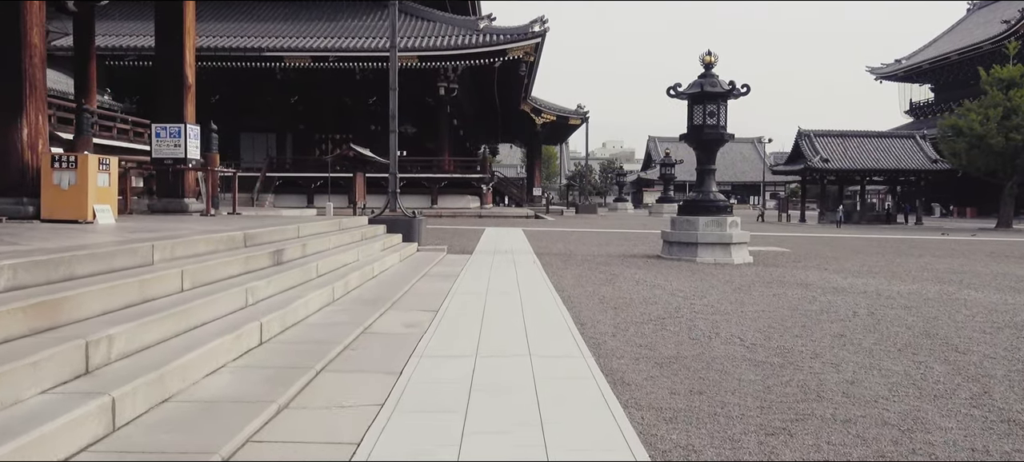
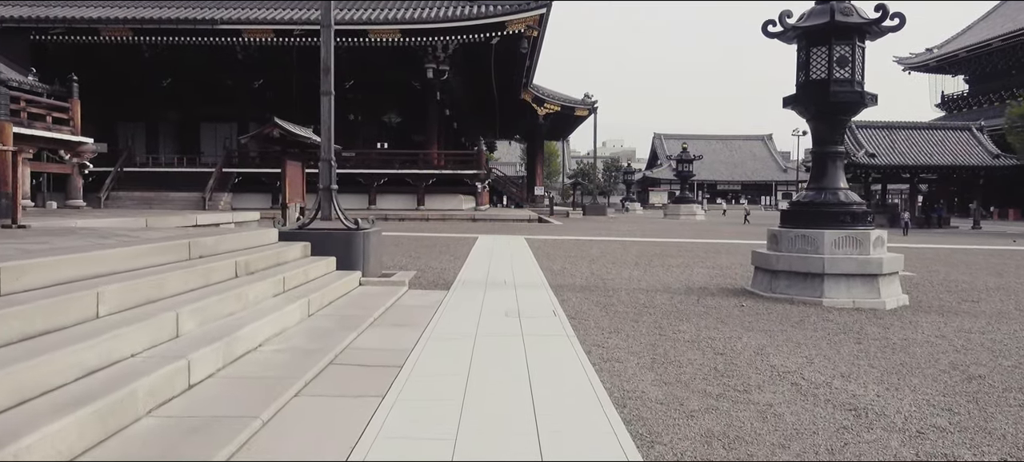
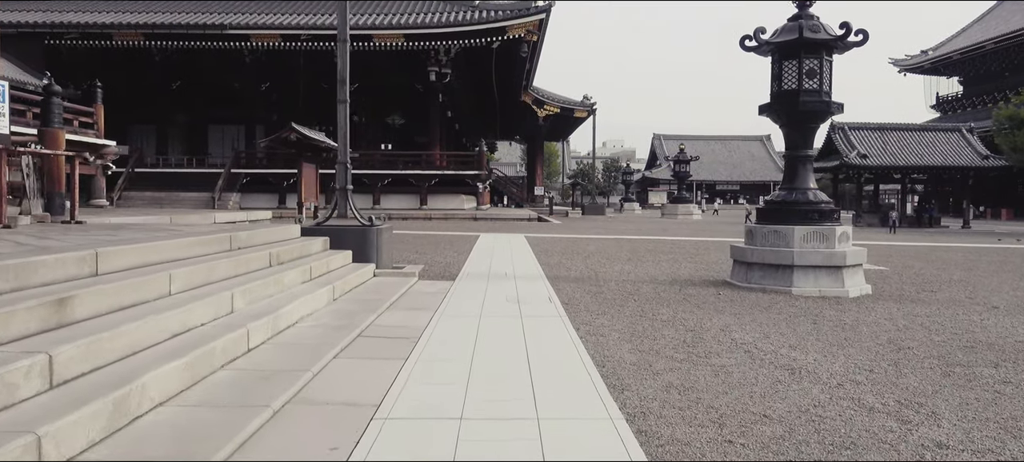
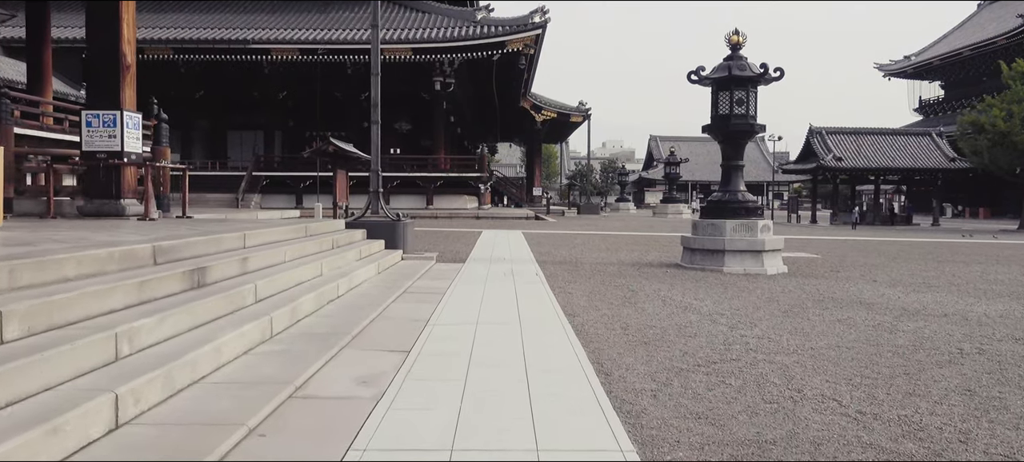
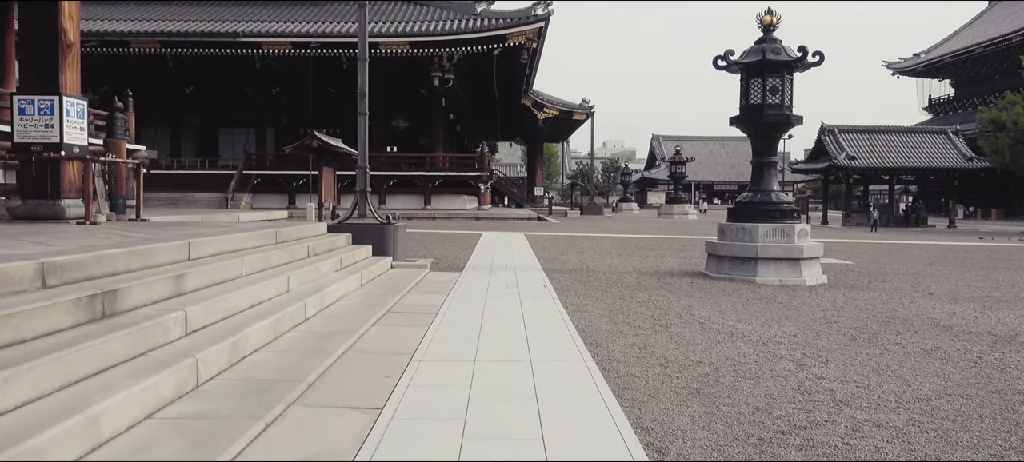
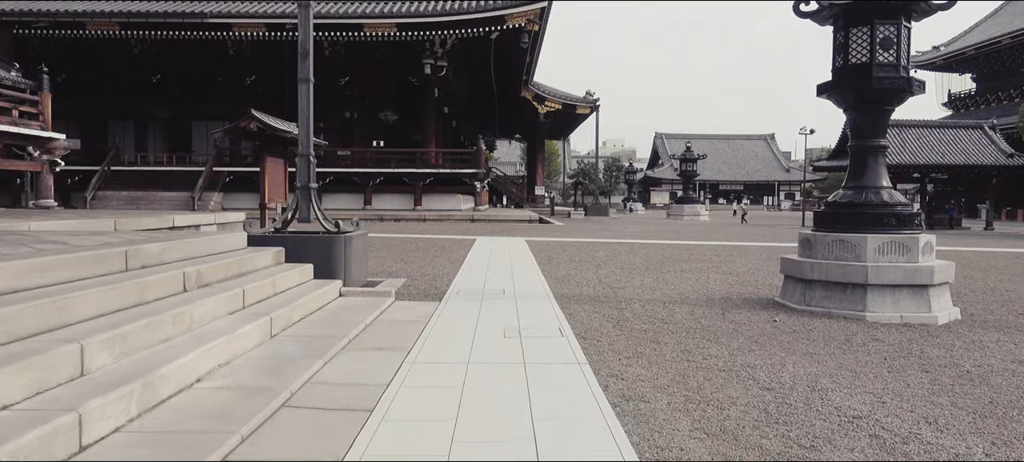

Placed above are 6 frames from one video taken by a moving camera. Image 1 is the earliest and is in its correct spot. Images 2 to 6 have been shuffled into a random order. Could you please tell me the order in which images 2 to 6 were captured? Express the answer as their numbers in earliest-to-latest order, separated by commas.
4, 5, 3, 2, 6
